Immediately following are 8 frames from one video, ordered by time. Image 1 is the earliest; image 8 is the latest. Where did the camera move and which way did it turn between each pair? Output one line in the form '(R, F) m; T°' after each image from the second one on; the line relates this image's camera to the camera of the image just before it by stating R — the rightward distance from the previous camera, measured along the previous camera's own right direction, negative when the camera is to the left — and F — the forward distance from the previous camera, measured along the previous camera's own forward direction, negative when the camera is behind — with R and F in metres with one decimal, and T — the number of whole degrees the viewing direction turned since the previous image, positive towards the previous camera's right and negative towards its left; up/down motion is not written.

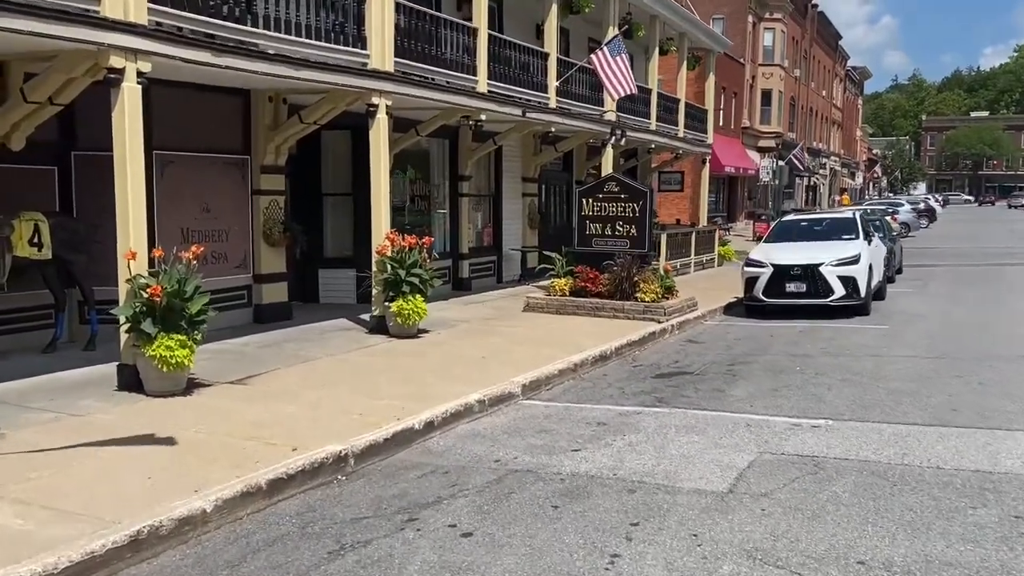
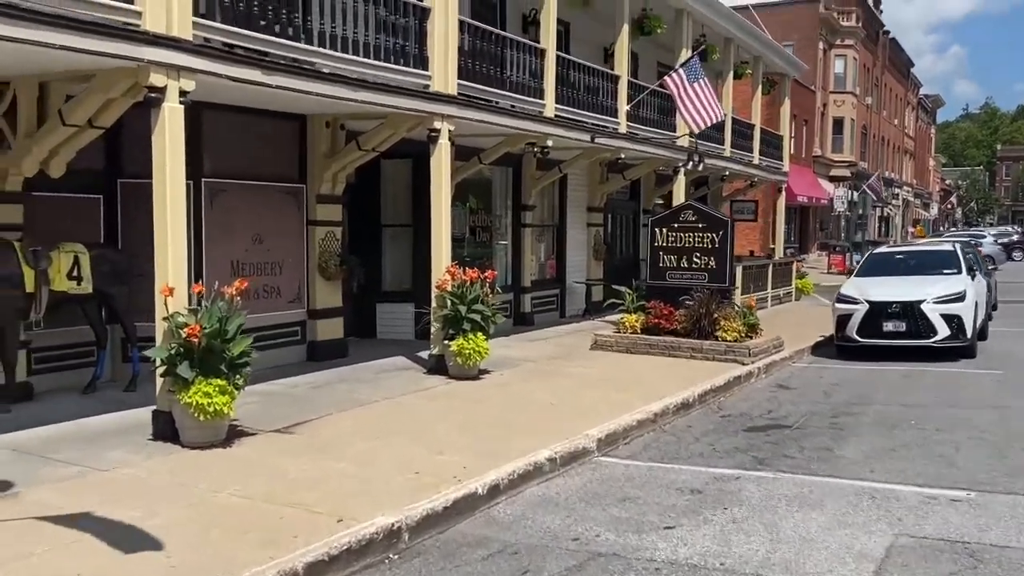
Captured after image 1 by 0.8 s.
(-0.1, +0.9) m; -4°
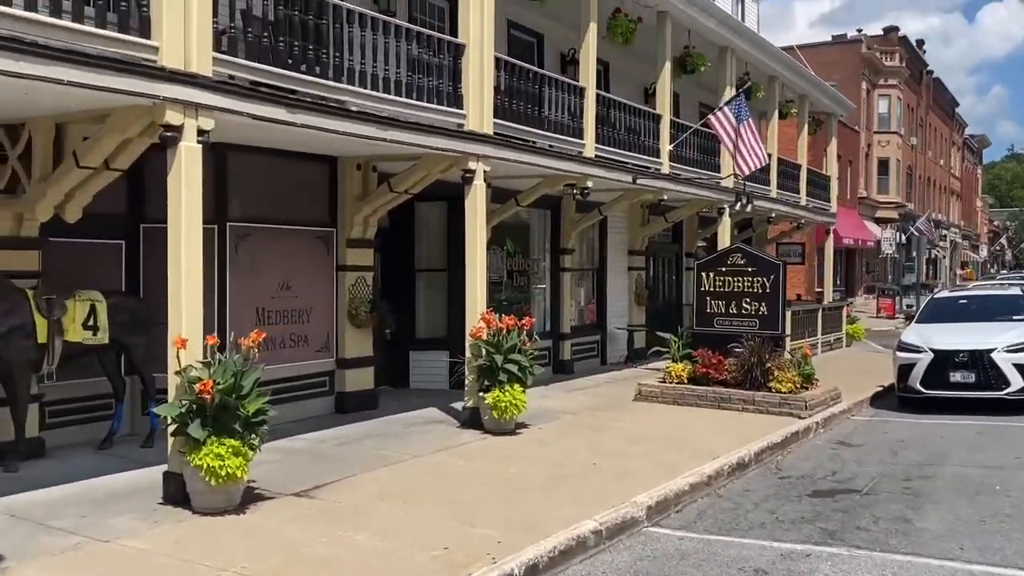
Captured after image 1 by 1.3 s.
(0.0, +0.6) m; -3°
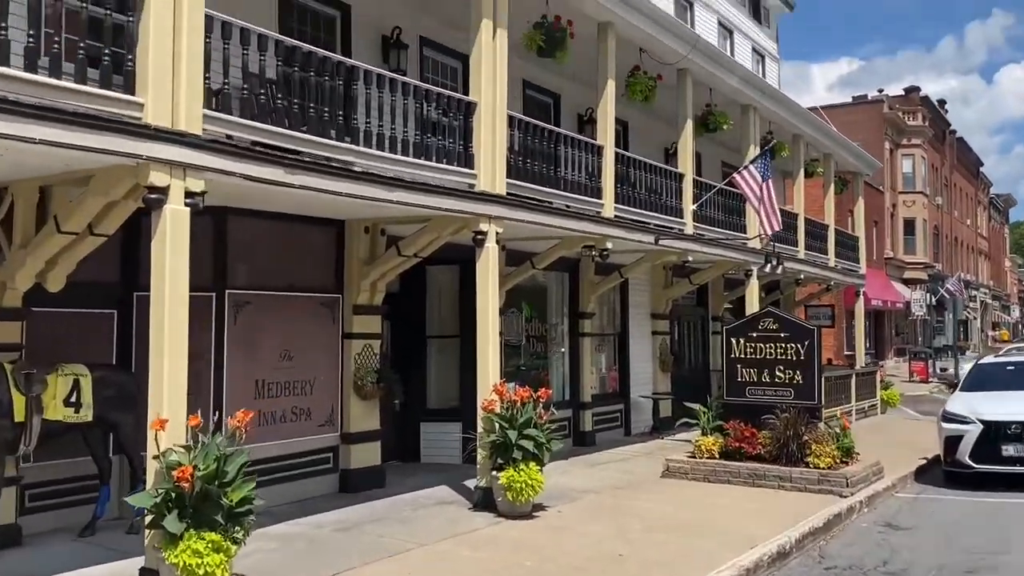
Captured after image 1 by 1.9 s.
(+0.1, +0.6) m; -1°
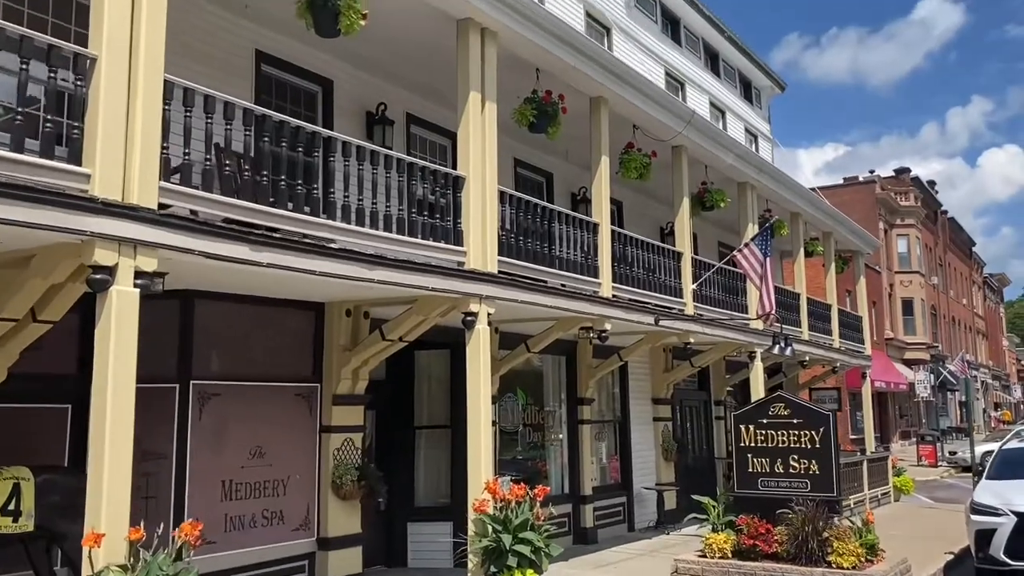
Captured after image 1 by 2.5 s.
(0.0, +0.7) m; 0°
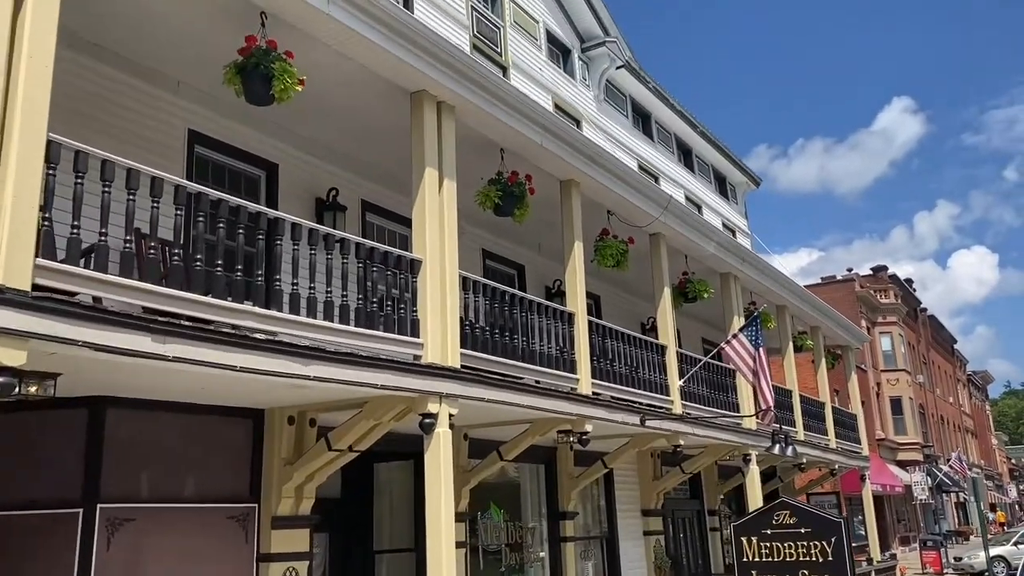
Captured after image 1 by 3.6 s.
(+0.2, +1.0) m; +1°
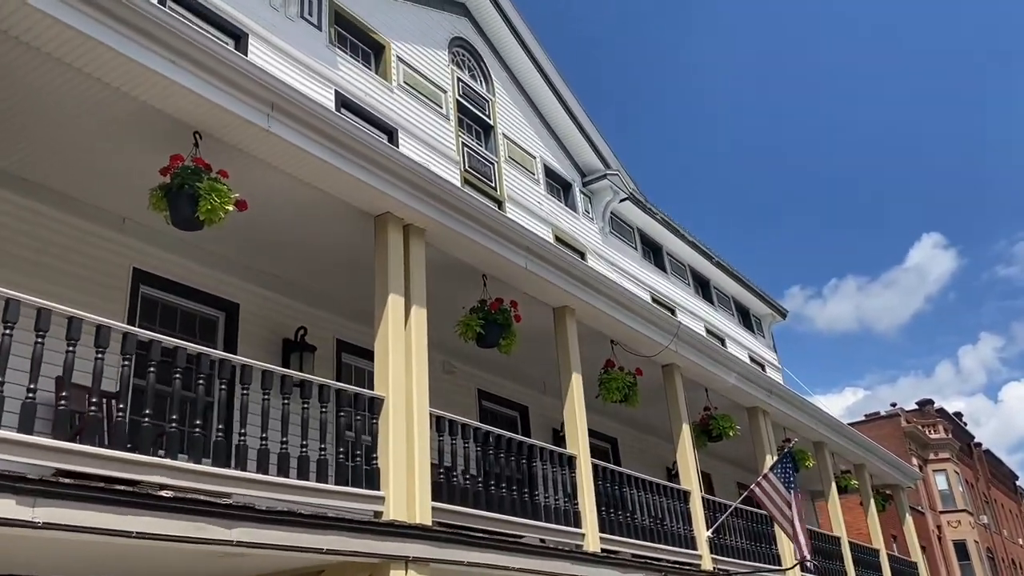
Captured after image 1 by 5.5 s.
(+0.4, +0.9) m; -2°
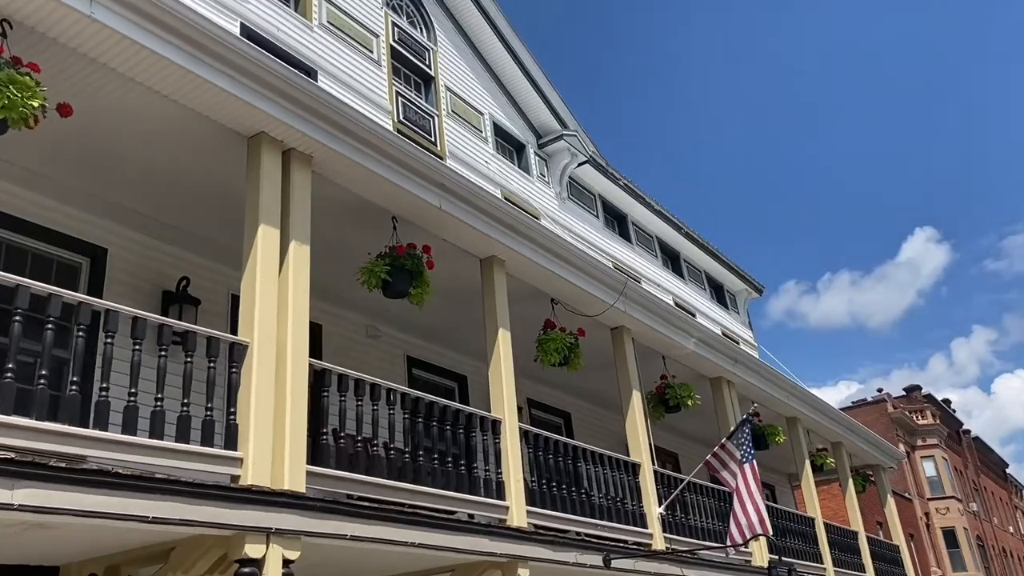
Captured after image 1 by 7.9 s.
(+0.7, +1.0) m; +1°
